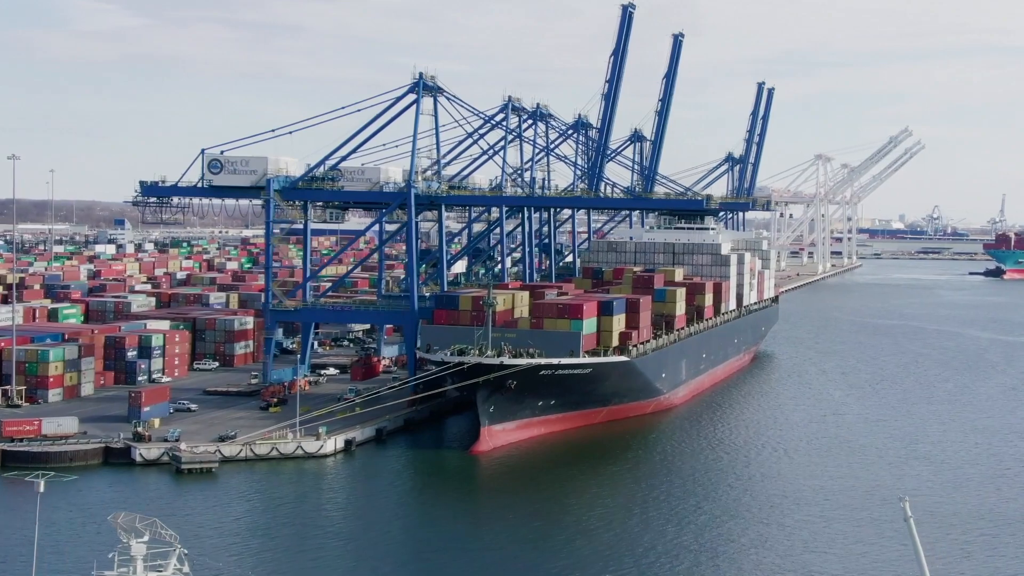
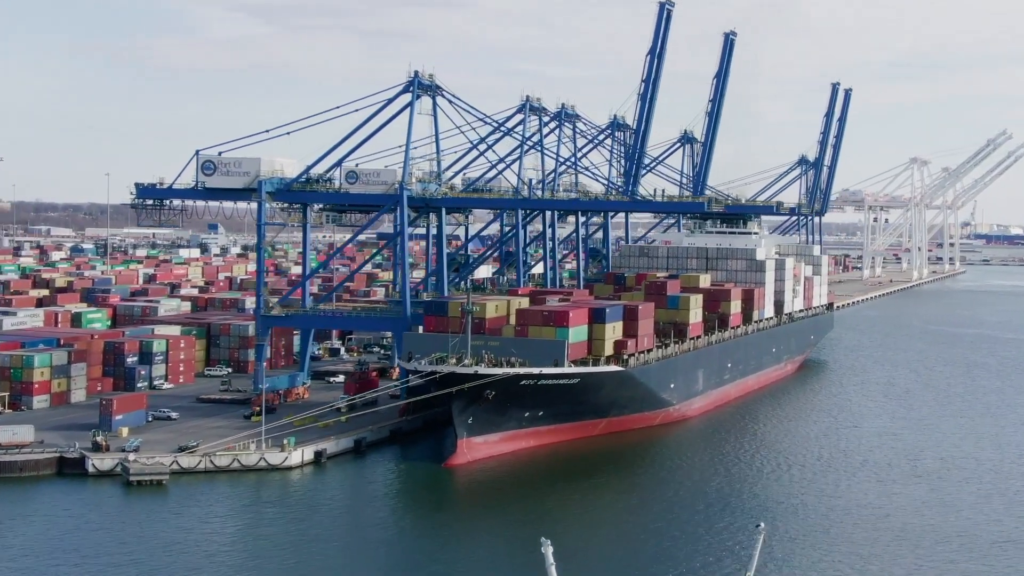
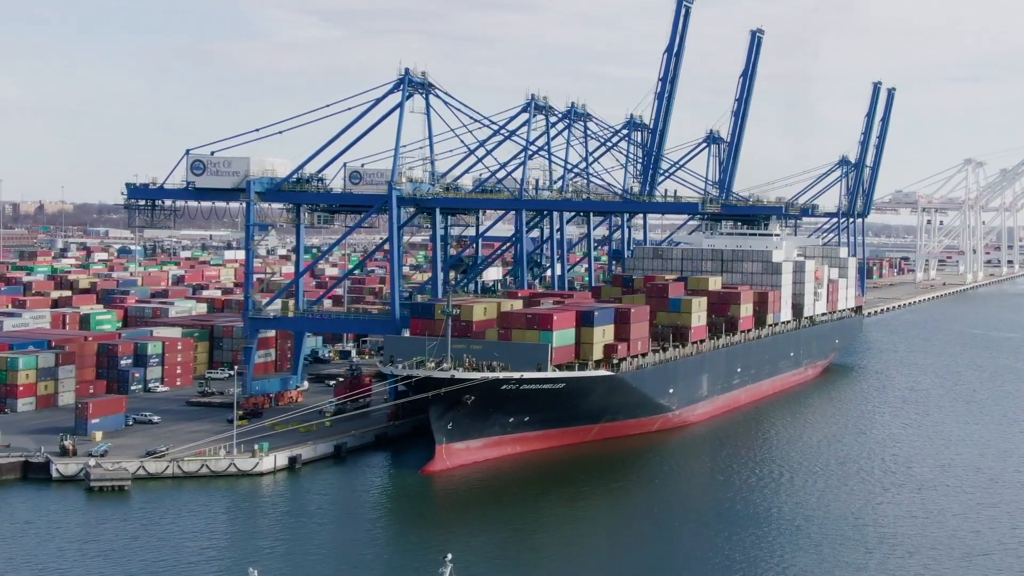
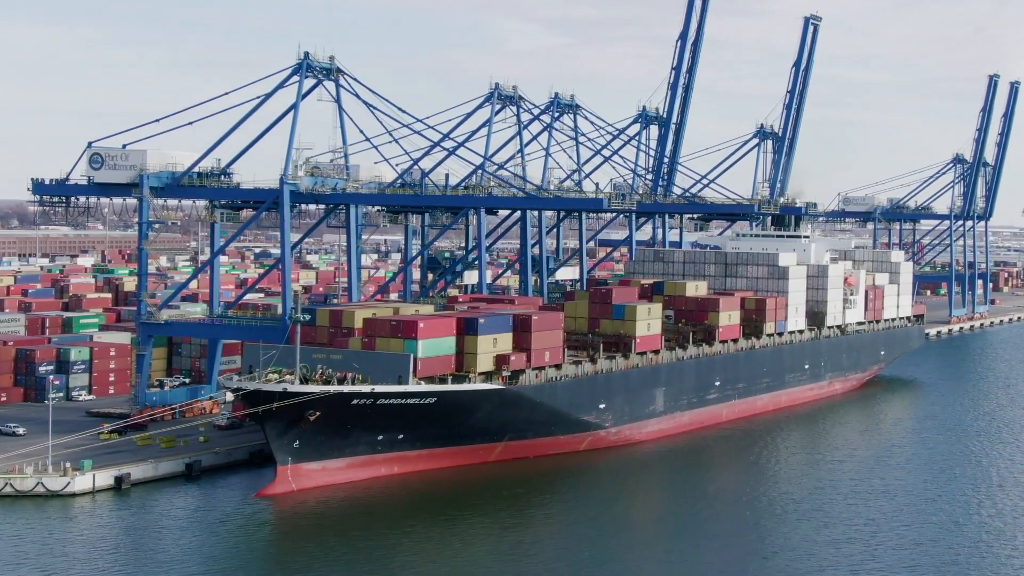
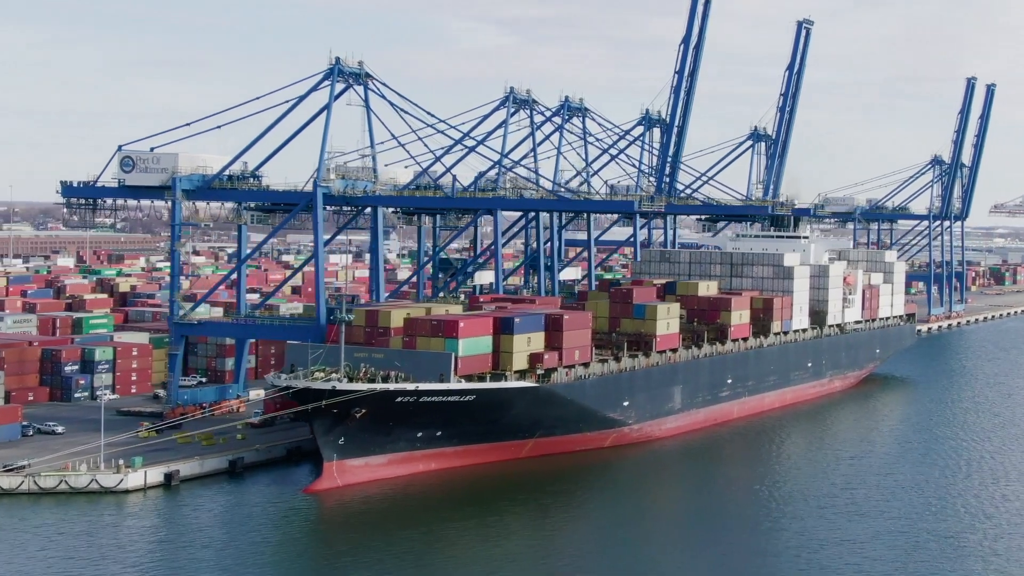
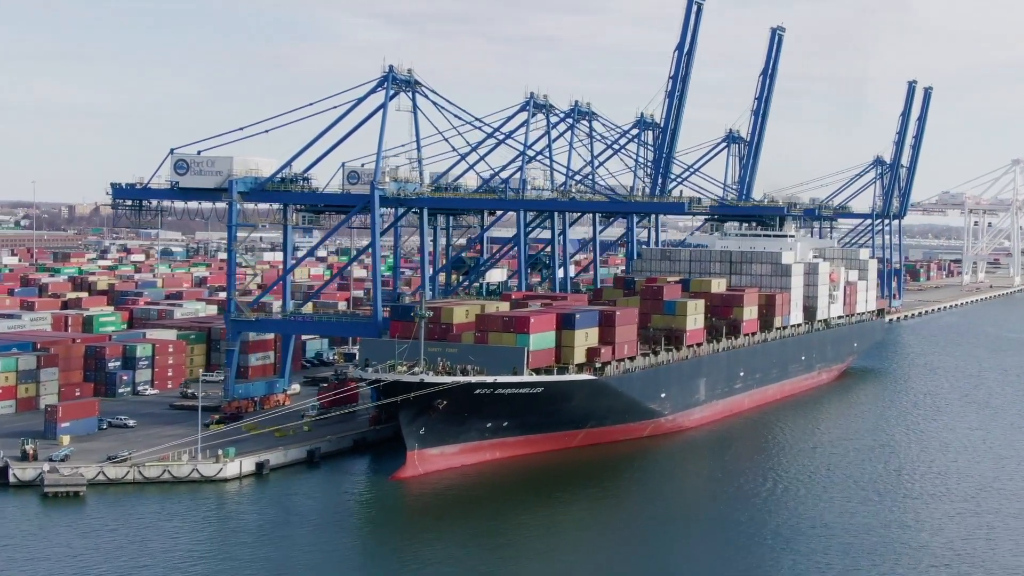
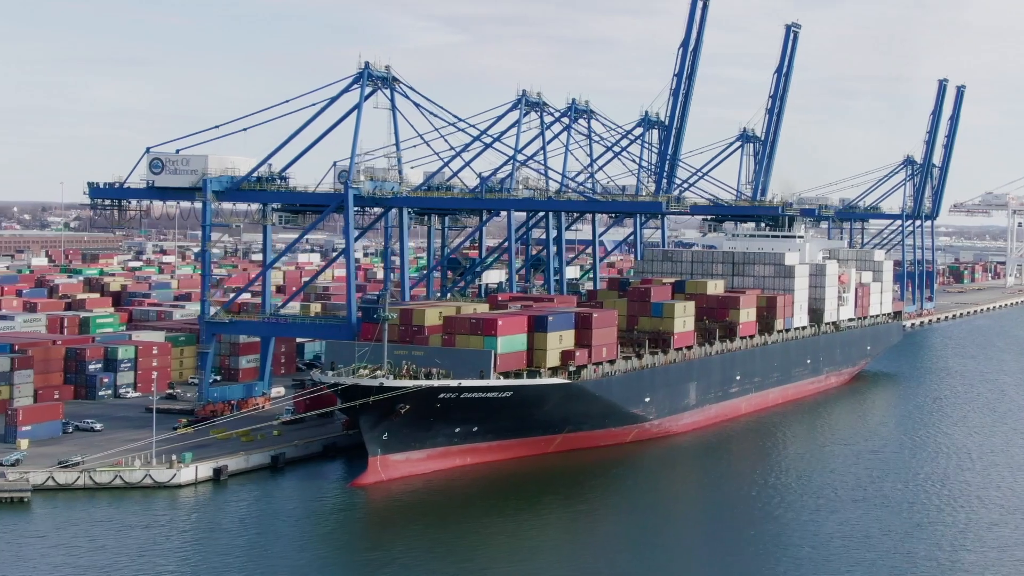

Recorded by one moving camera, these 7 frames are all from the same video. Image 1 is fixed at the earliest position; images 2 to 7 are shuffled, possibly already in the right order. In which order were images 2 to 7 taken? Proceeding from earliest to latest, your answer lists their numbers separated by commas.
2, 3, 6, 7, 5, 4
